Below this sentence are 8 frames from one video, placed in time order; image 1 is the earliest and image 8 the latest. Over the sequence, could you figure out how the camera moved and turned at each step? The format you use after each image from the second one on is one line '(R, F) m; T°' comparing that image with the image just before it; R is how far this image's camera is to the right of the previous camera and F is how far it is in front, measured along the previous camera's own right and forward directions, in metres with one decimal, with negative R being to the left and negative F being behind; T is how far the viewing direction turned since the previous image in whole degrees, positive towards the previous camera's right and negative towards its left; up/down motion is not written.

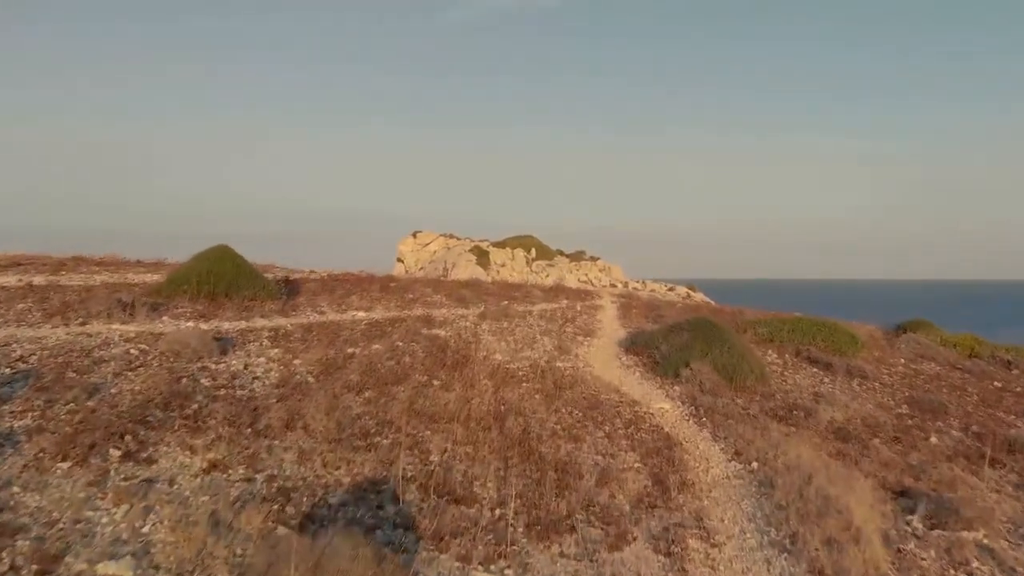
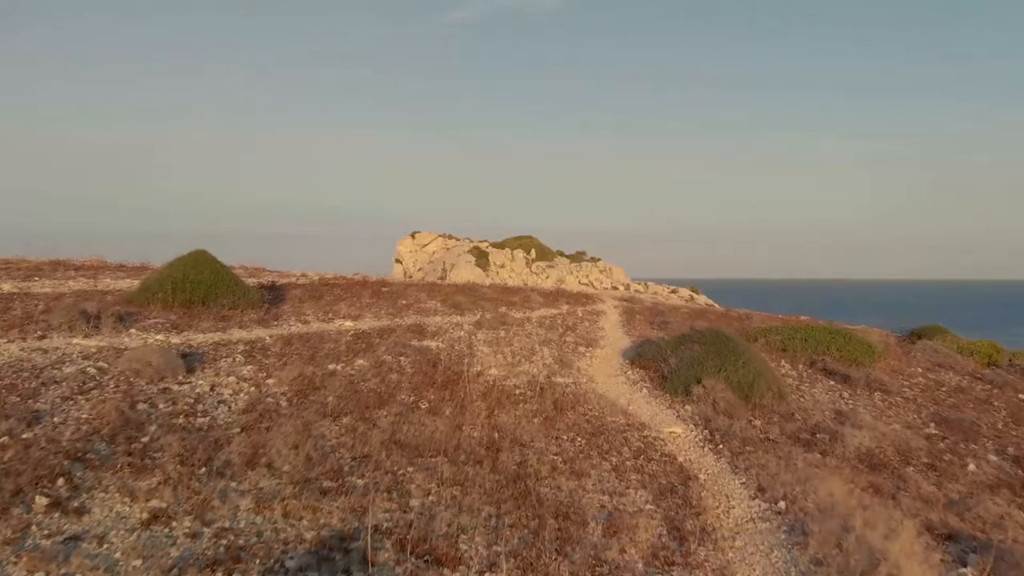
(+0.1, +1.7) m; 0°
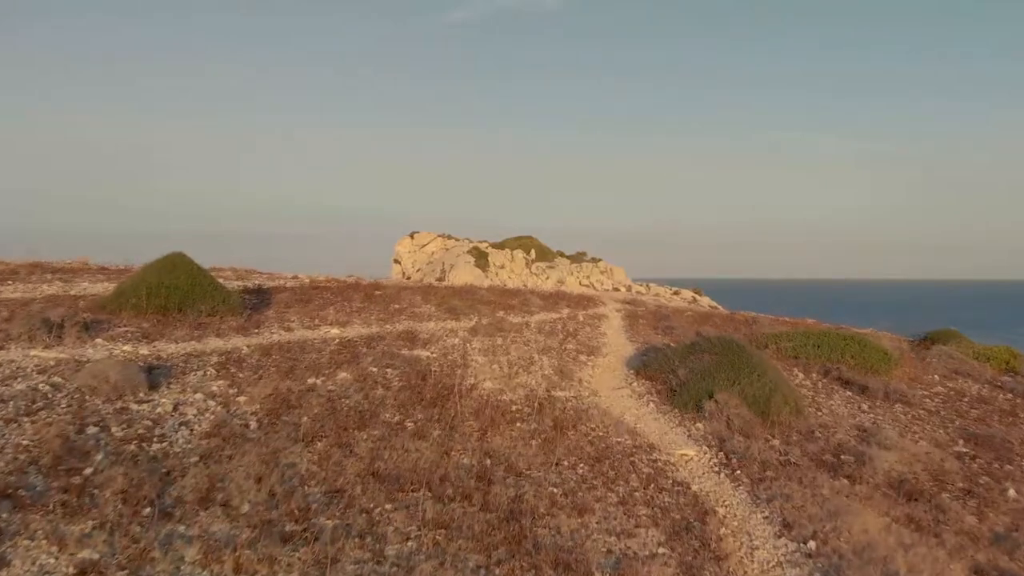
(+0.1, +1.5) m; 0°
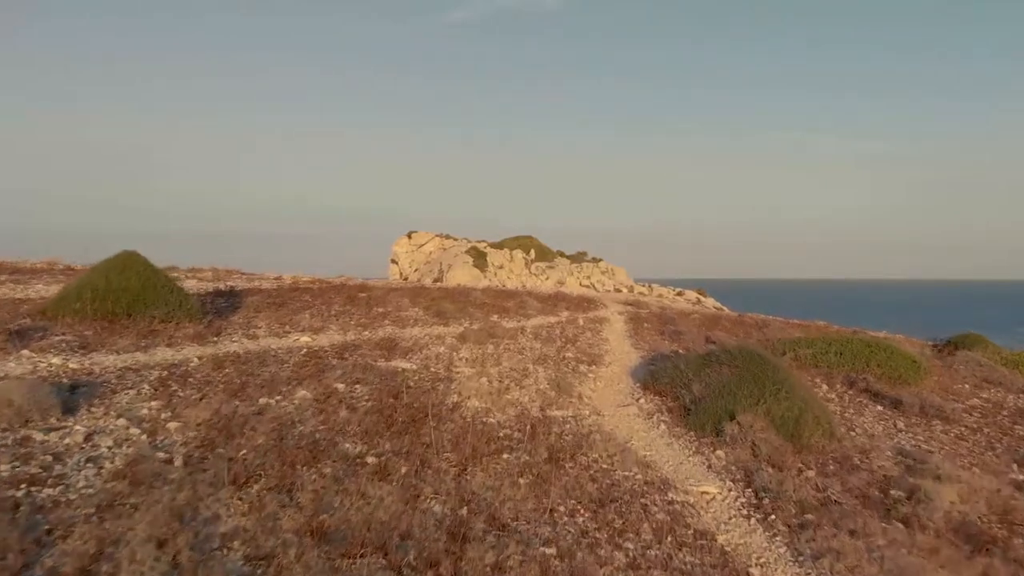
(+0.2, +2.6) m; 0°
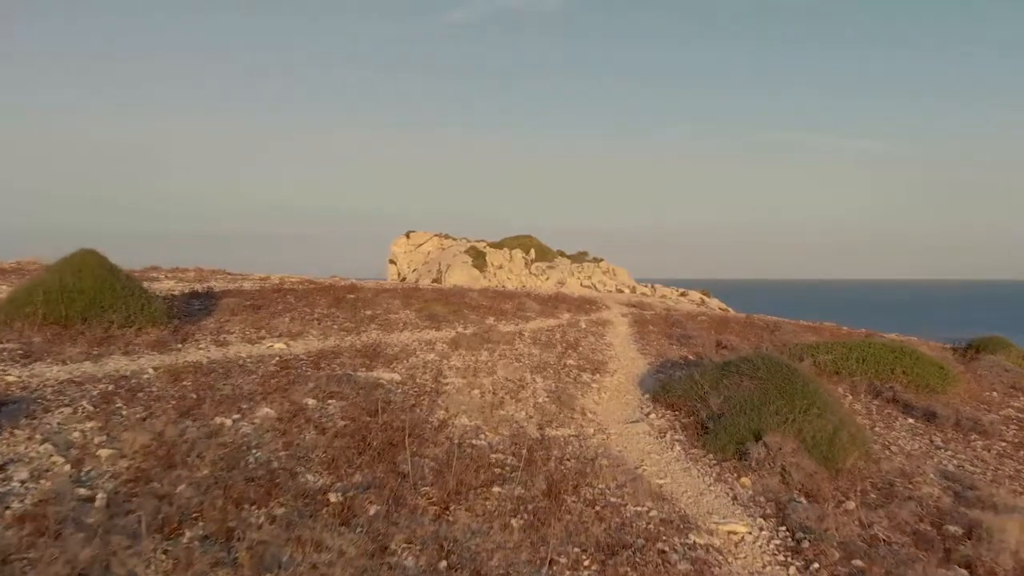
(+0.1, +1.9) m; 0°
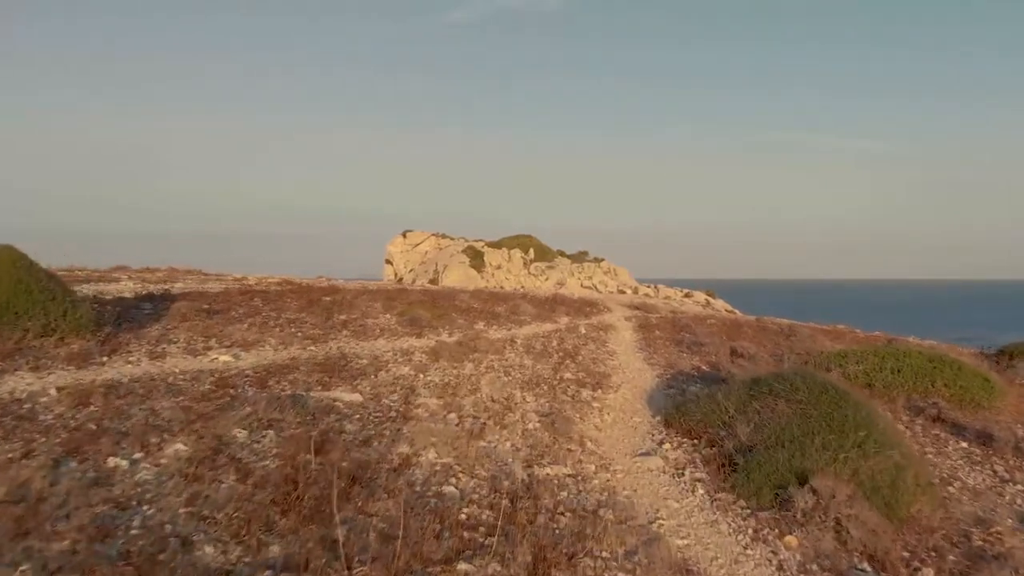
(+0.2, +2.8) m; 0°
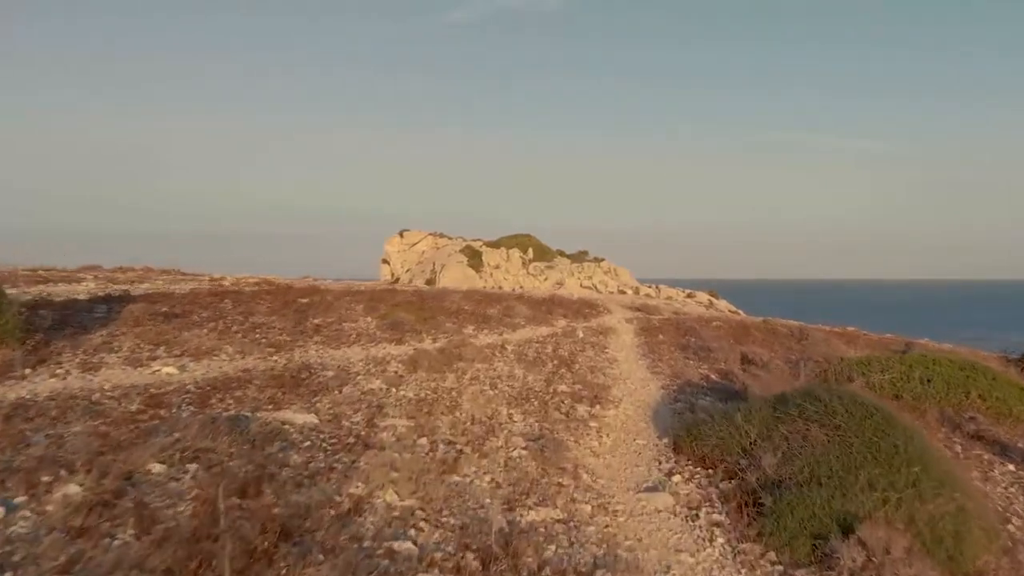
(+0.2, +2.1) m; 0°
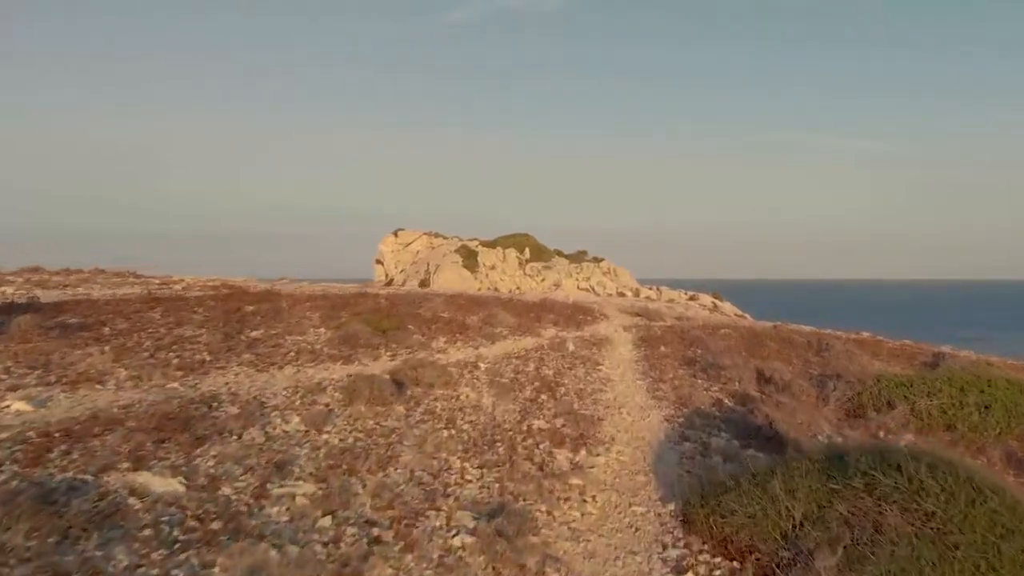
(+0.5, +3.4) m; 0°
